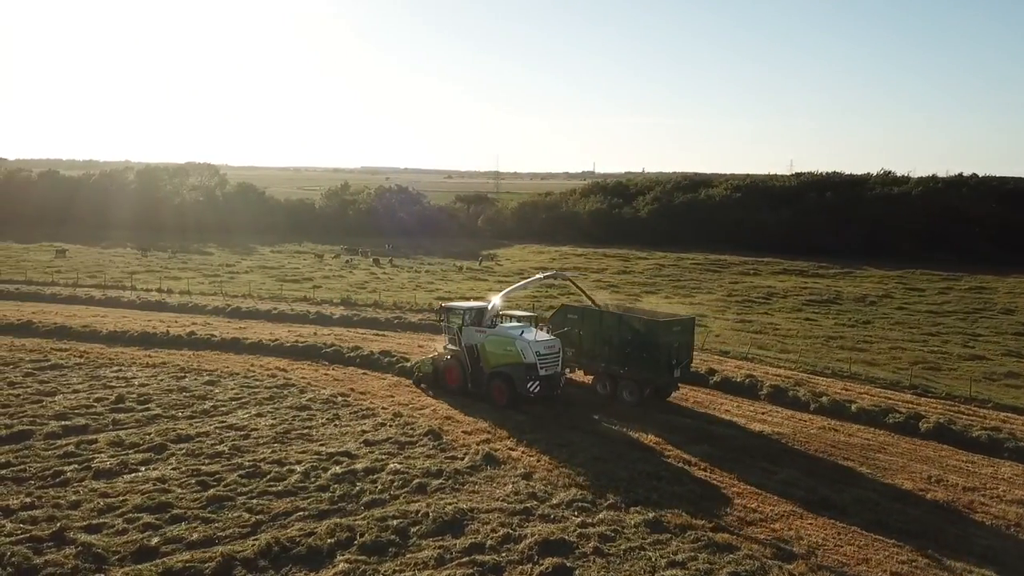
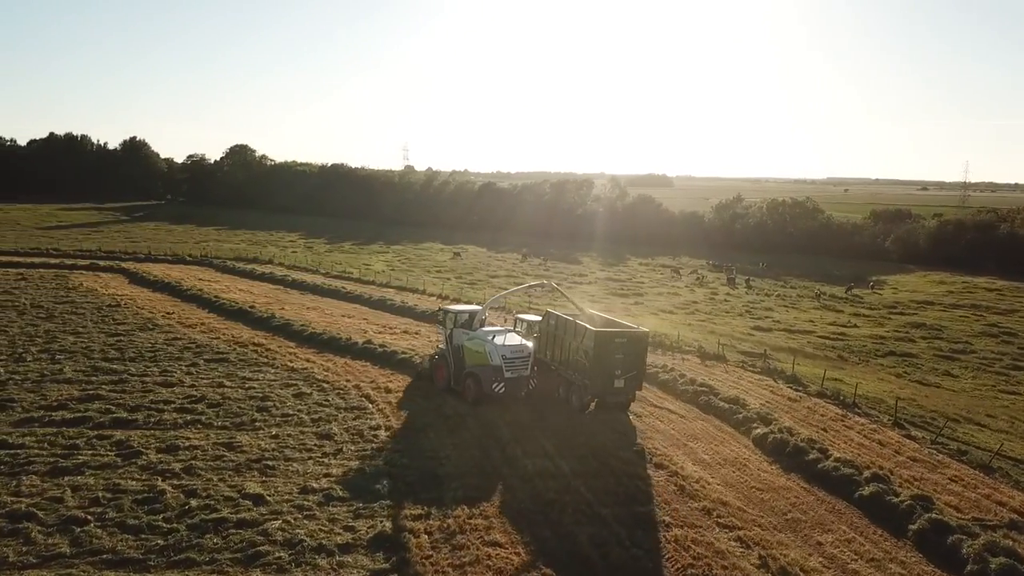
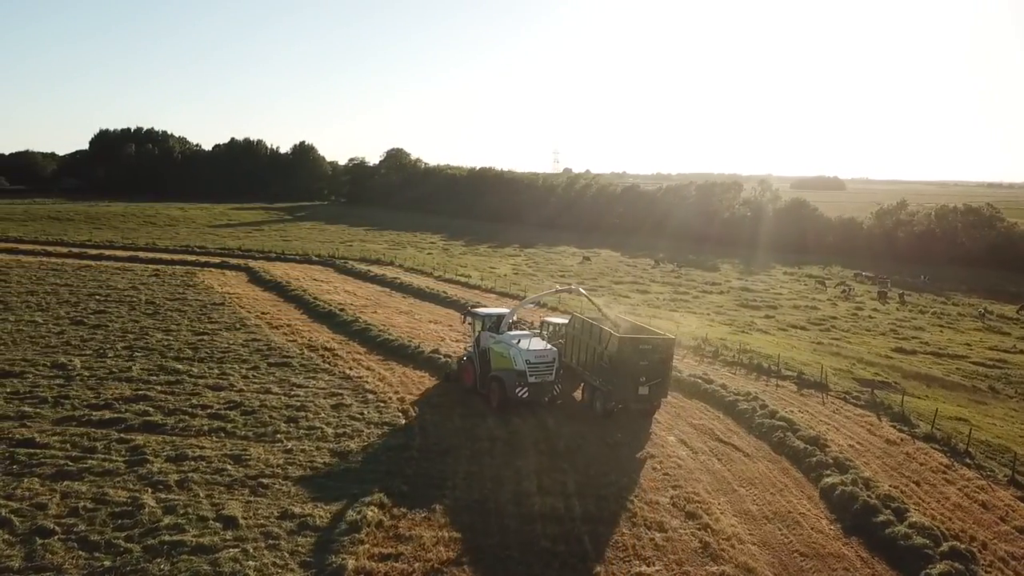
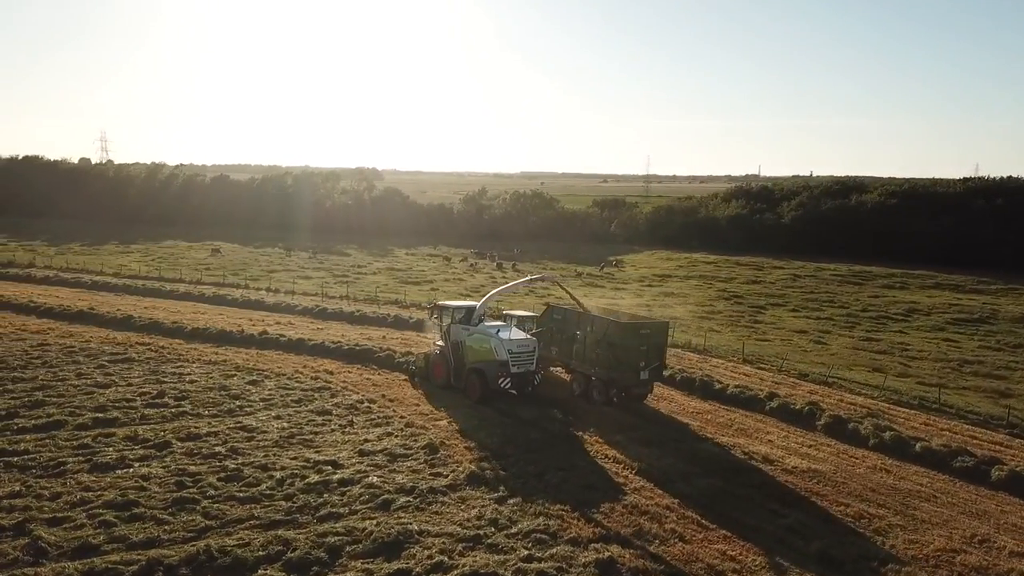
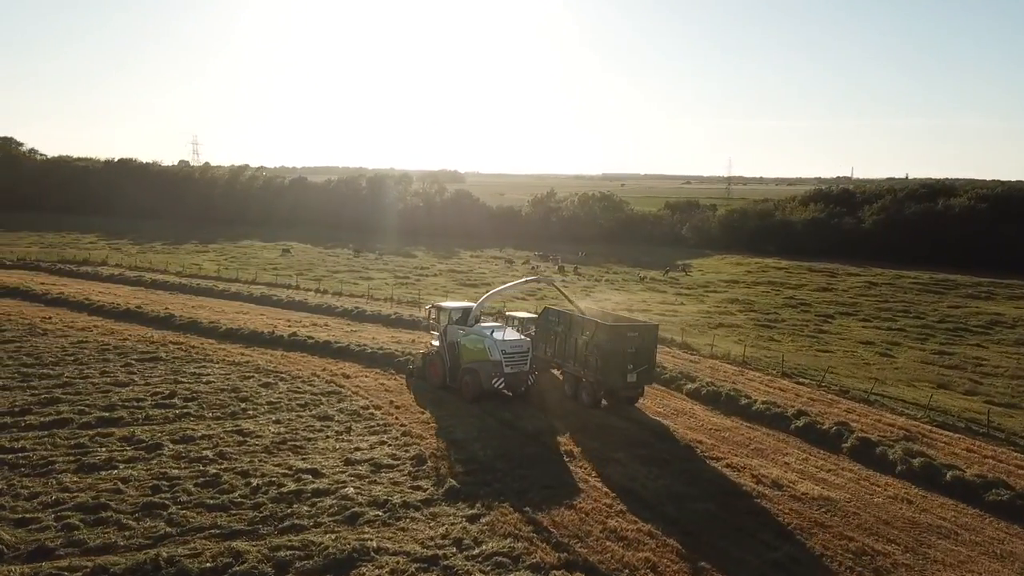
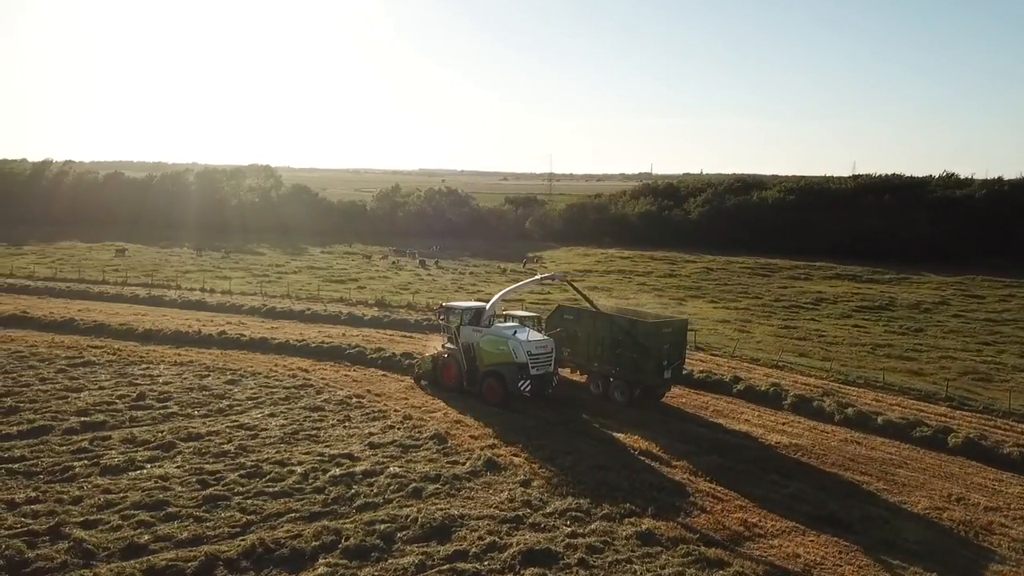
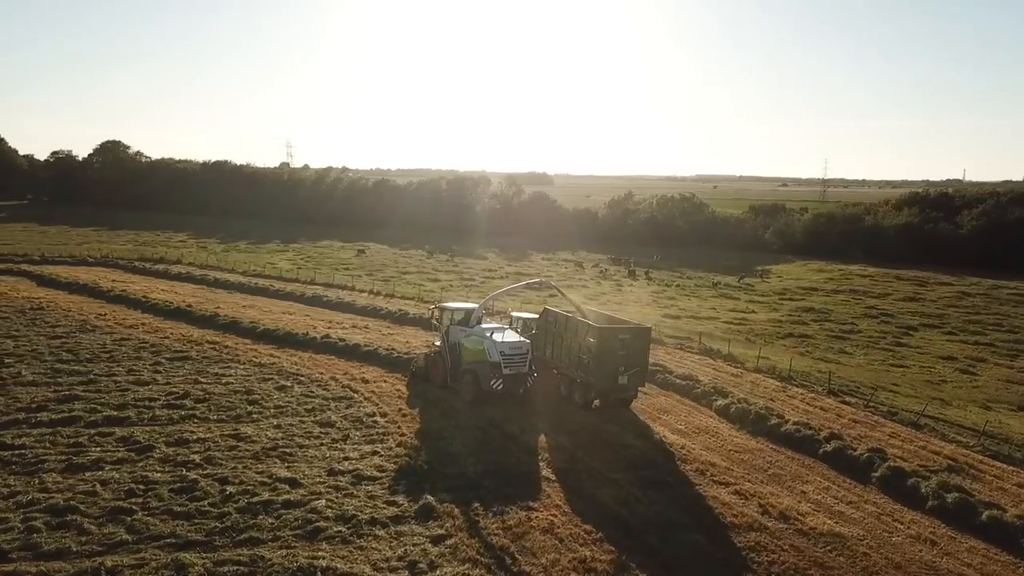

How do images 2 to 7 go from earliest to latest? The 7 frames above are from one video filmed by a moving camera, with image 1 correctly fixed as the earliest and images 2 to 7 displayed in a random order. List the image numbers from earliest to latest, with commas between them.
6, 4, 5, 7, 2, 3
